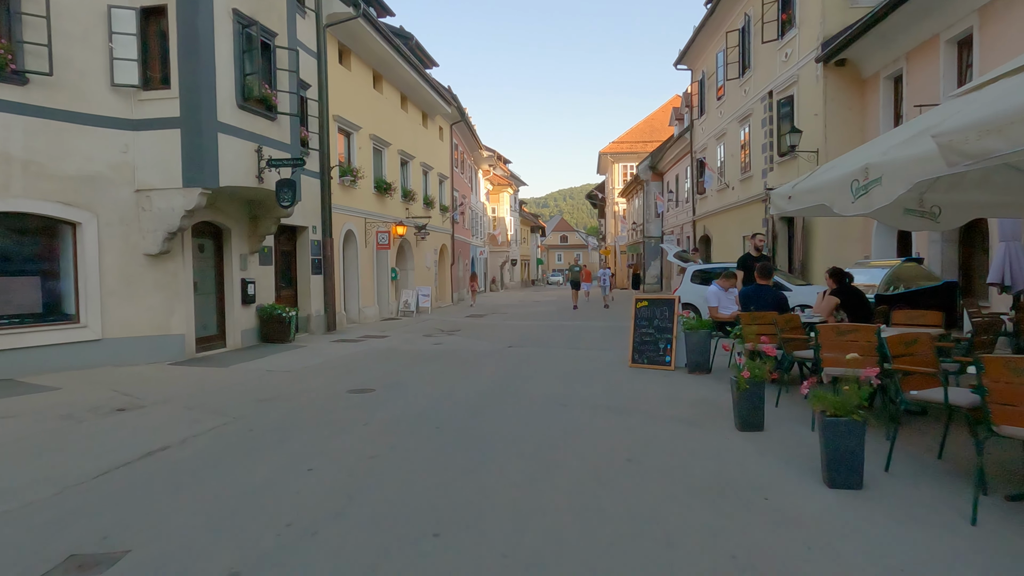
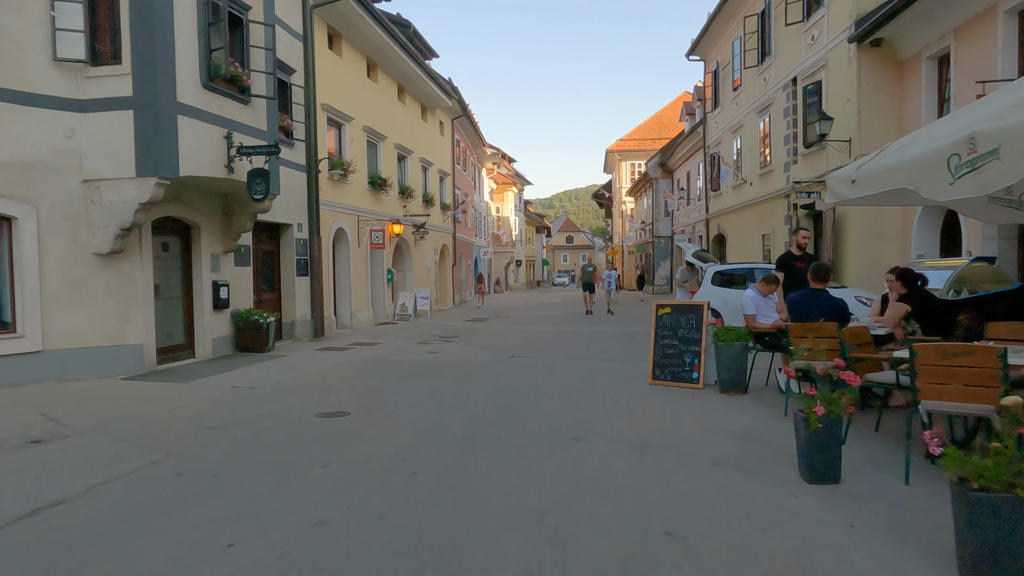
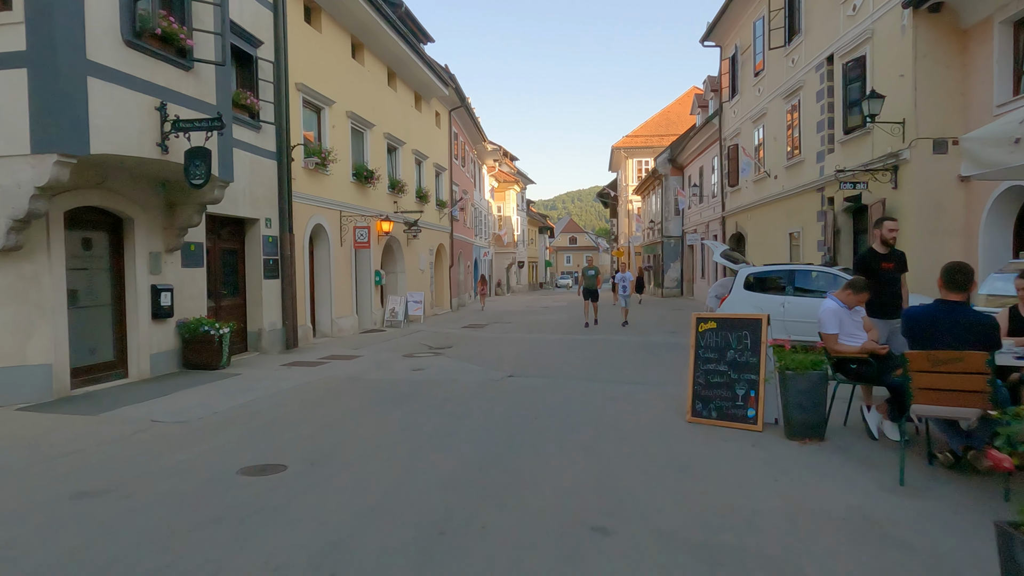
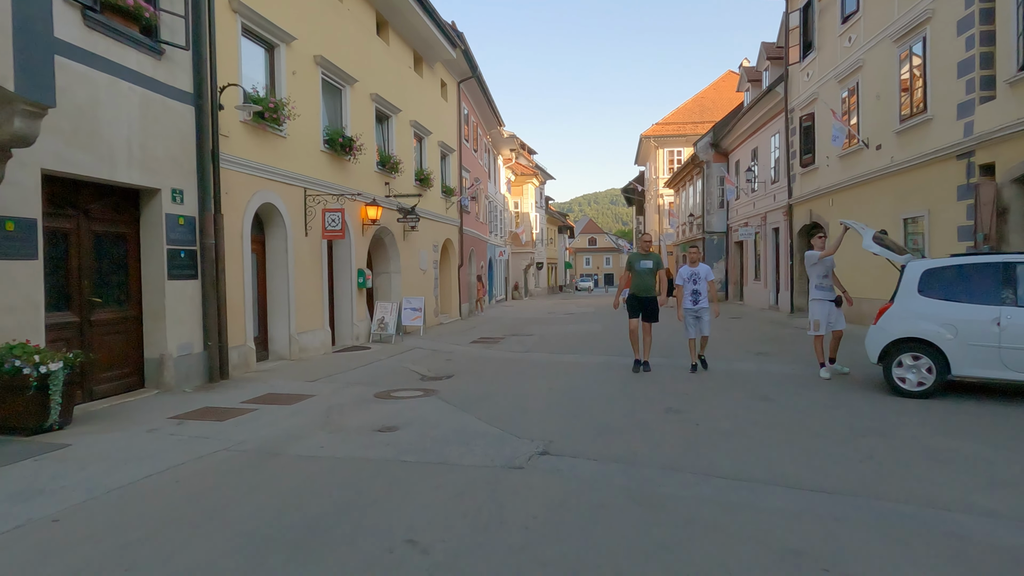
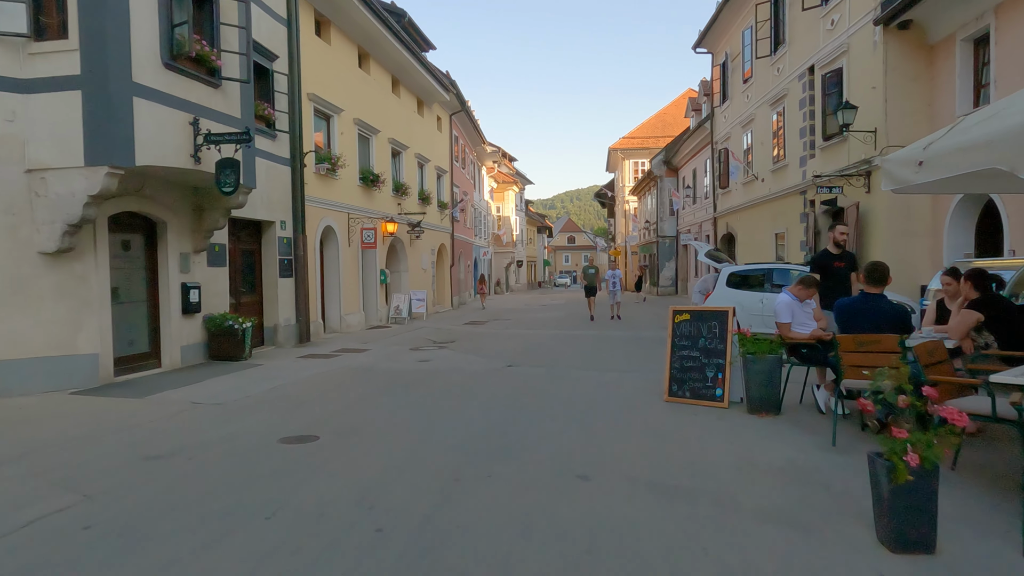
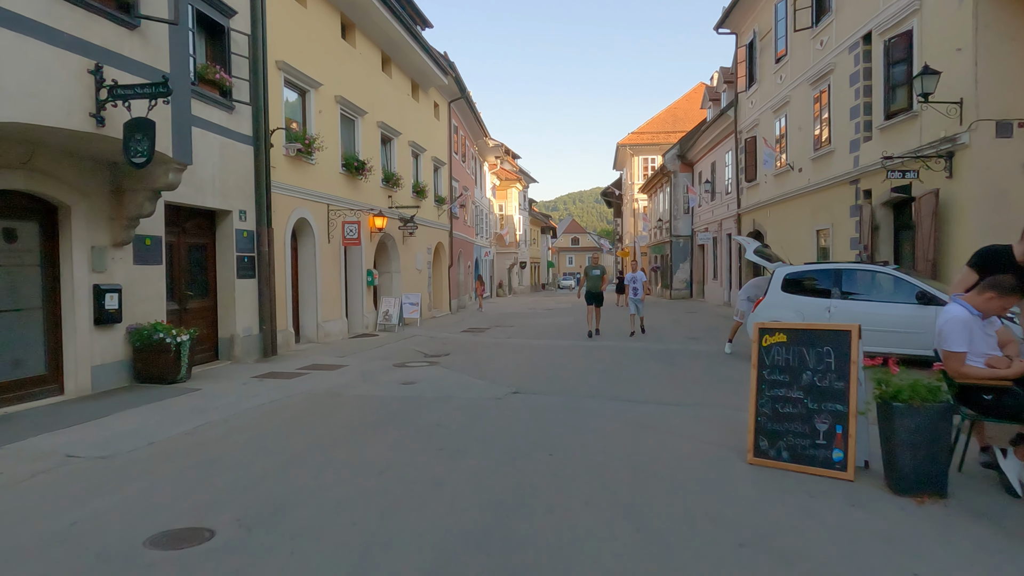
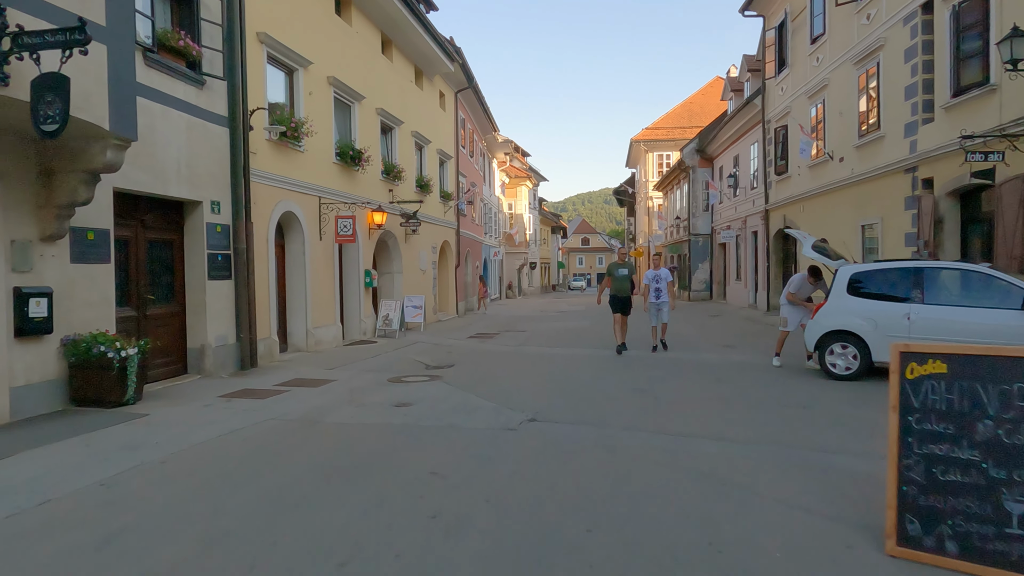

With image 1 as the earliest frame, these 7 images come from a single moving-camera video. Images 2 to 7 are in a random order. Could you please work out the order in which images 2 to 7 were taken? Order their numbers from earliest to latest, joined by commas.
2, 5, 3, 6, 7, 4
